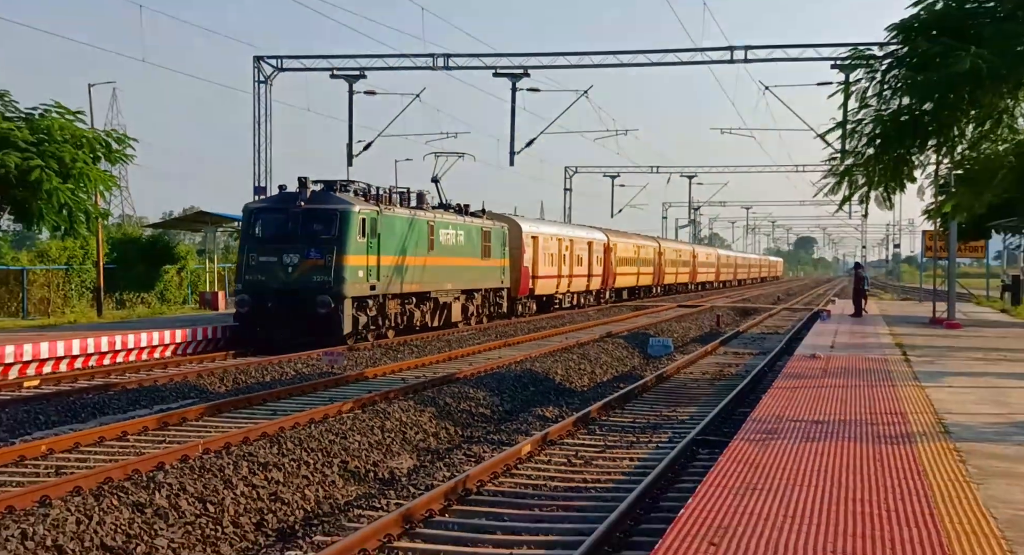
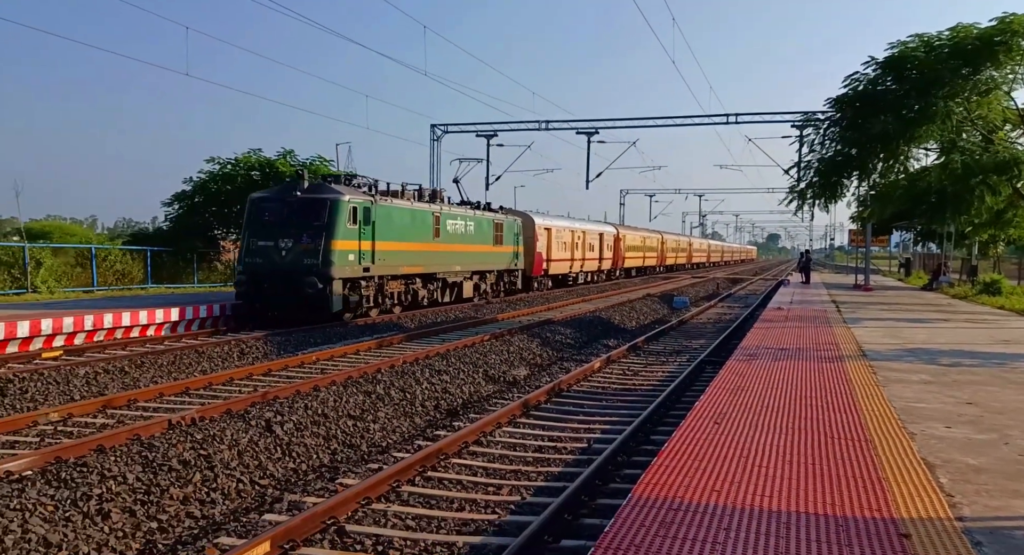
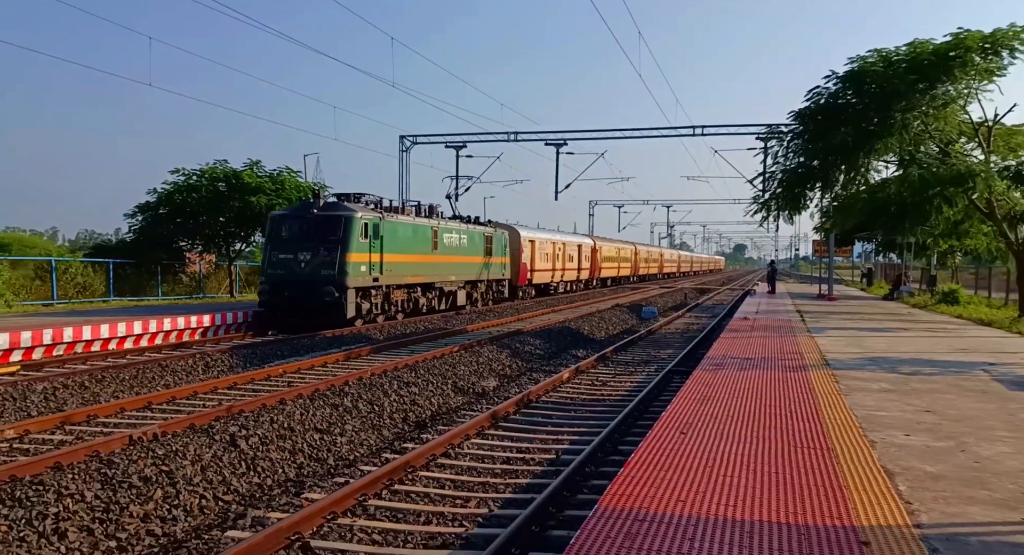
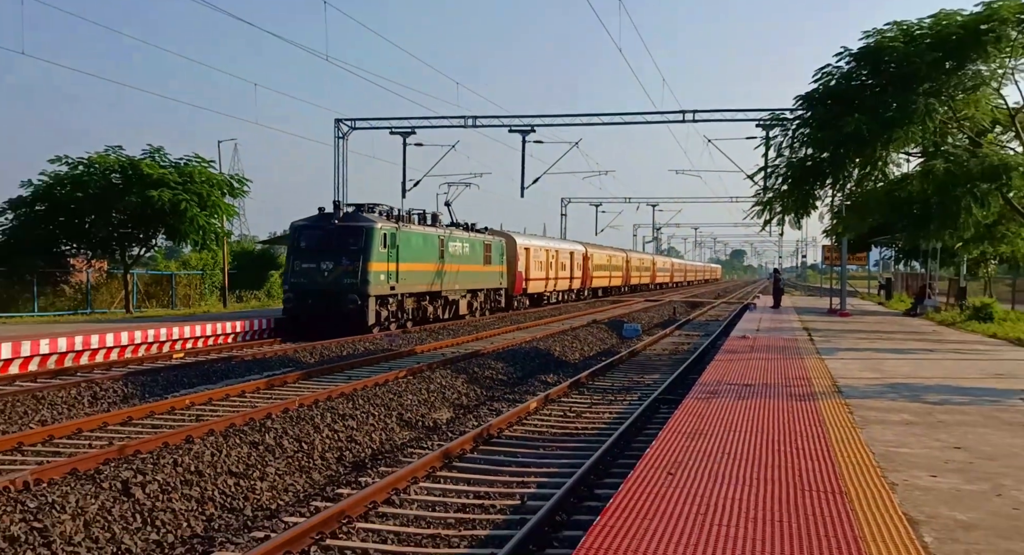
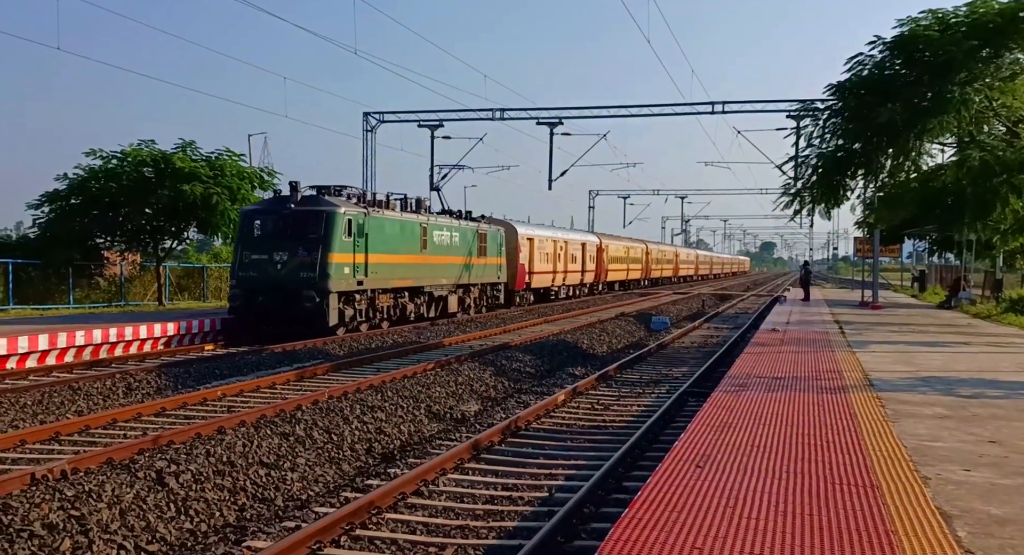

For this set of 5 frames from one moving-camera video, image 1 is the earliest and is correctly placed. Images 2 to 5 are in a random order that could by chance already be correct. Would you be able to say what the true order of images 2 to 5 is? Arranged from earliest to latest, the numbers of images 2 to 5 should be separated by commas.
4, 5, 3, 2
